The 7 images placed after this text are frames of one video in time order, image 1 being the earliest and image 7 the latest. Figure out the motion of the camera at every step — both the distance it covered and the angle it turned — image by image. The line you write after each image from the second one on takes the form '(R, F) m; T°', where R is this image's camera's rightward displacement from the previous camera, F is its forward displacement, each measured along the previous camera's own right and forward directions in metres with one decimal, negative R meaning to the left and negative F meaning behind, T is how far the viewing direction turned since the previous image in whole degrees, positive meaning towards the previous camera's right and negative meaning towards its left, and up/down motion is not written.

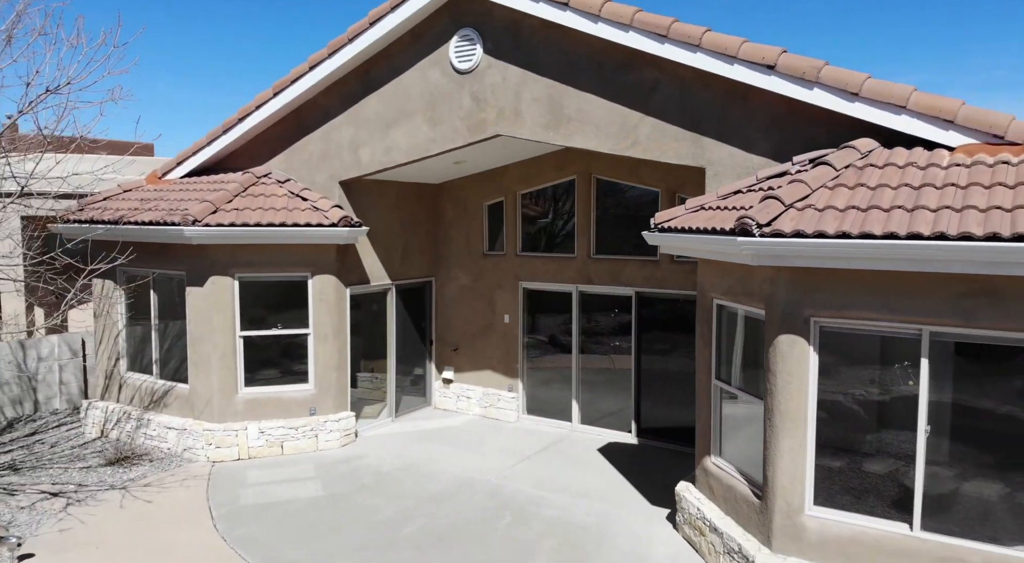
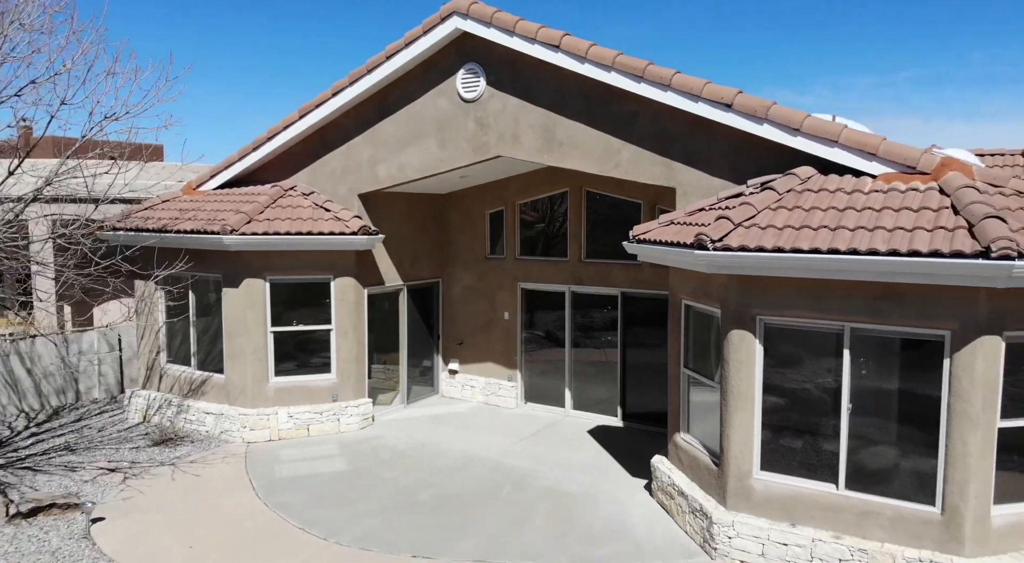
(0.0, -1.4) m; 0°
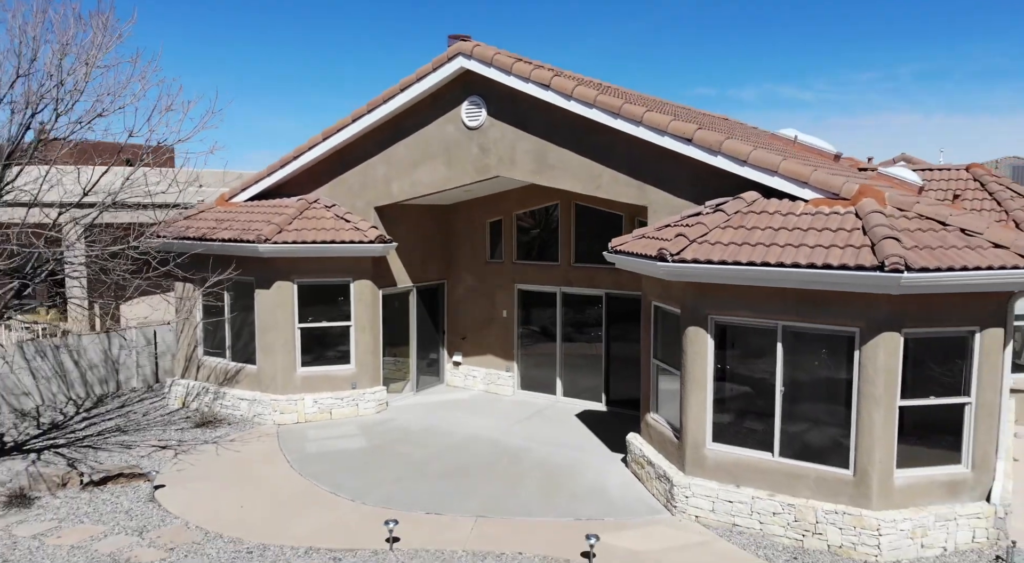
(0.0, -1.7) m; 0°
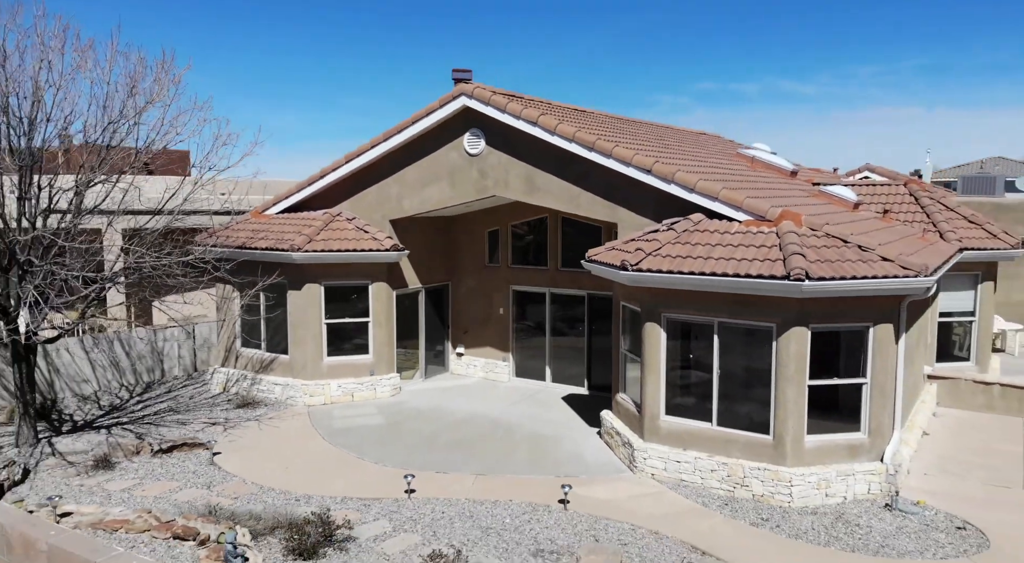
(+0.1, -2.4) m; 0°
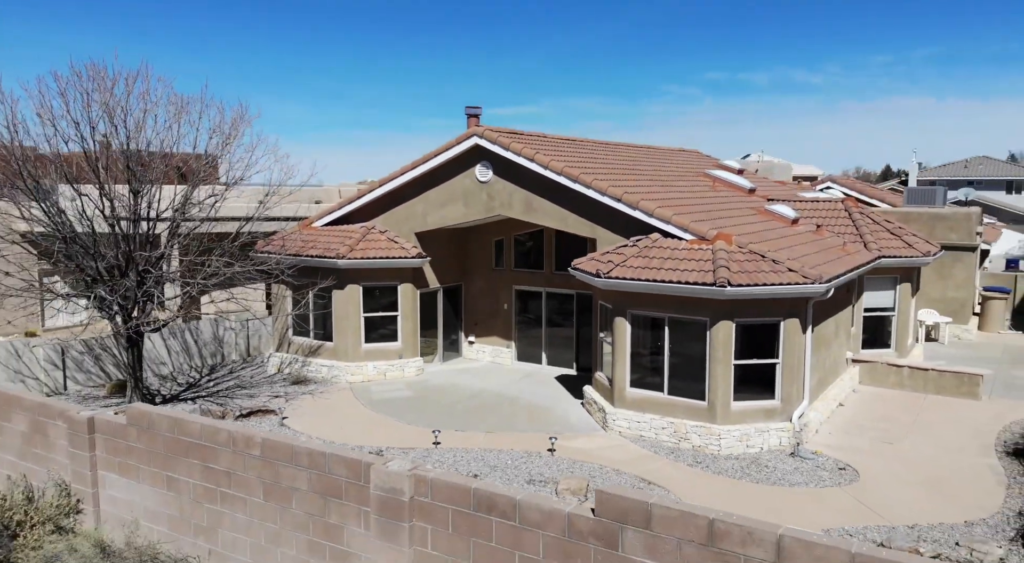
(+0.1, -3.8) m; 0°
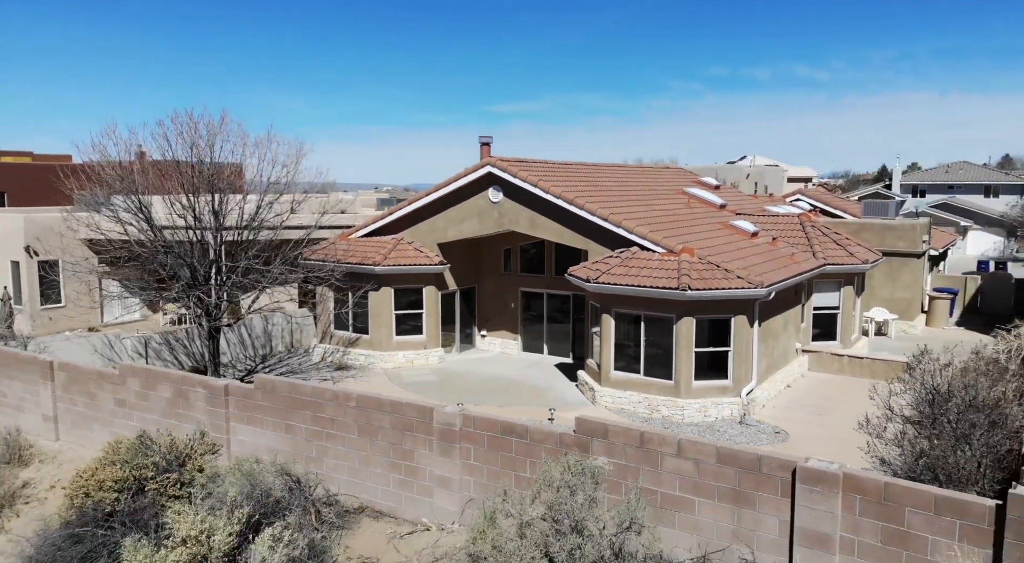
(-0.2, -4.1) m; 0°
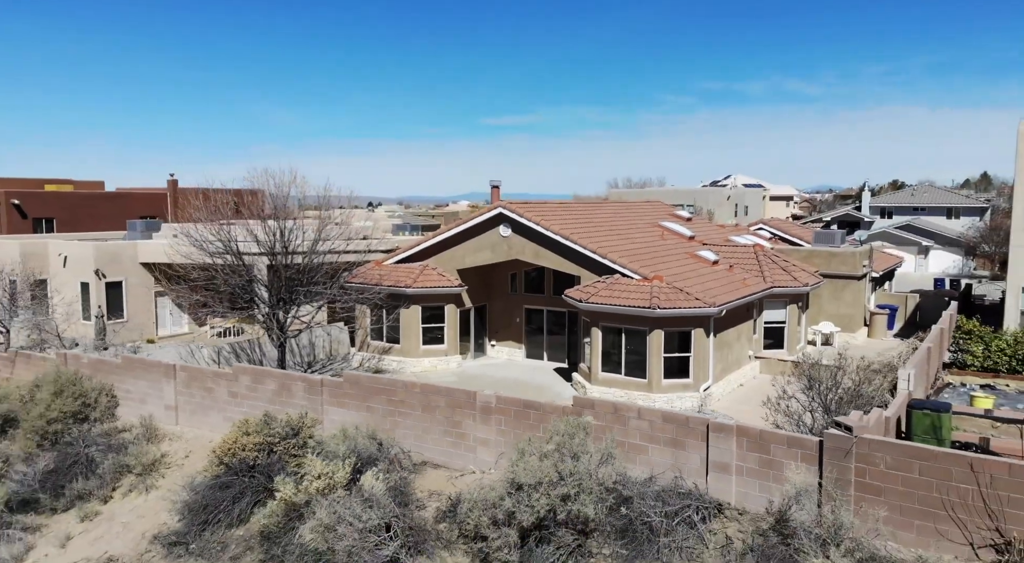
(-0.6, -5.5) m; +1°
